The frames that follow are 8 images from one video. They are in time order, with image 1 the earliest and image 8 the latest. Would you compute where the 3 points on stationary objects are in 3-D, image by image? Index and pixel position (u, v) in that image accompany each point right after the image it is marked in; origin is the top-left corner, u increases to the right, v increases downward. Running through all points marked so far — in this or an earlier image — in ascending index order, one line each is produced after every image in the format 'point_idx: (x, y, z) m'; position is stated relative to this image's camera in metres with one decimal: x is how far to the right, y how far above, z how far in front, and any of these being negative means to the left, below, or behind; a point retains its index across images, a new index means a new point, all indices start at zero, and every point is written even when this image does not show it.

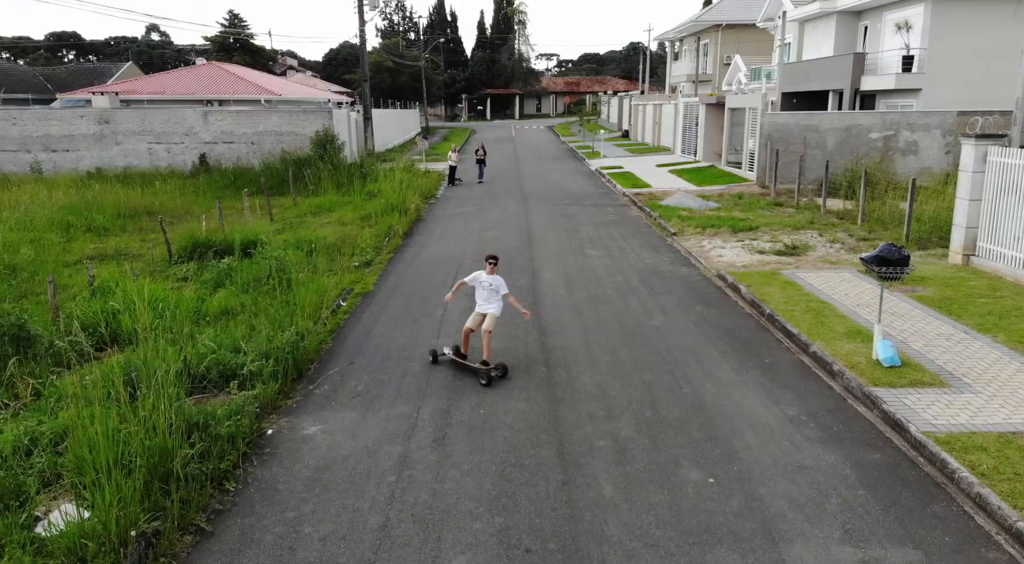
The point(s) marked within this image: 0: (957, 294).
0: (+6.6, -0.2, +11.4) m
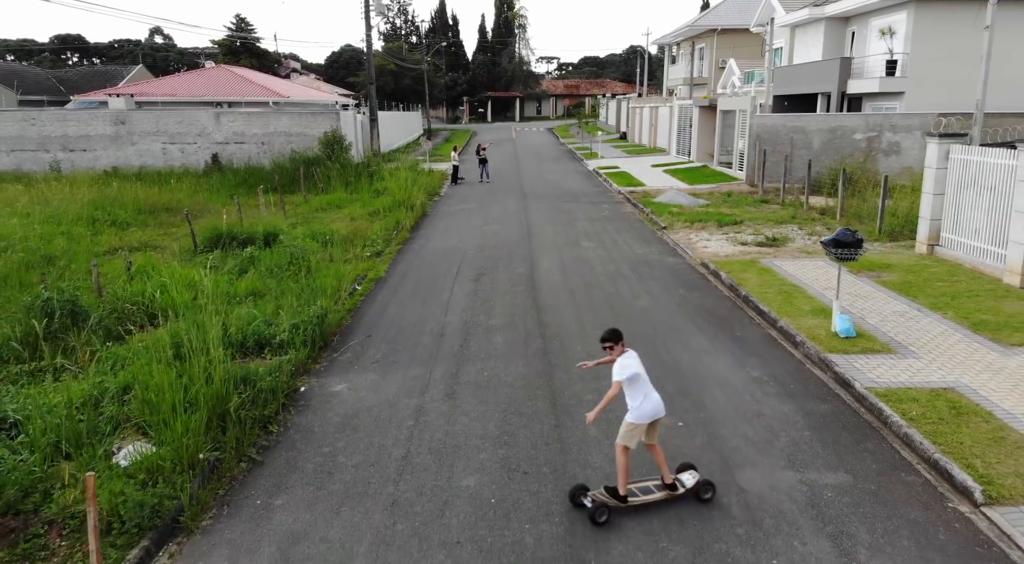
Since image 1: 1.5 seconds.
0: (+6.6, 0.0, +12.5) m
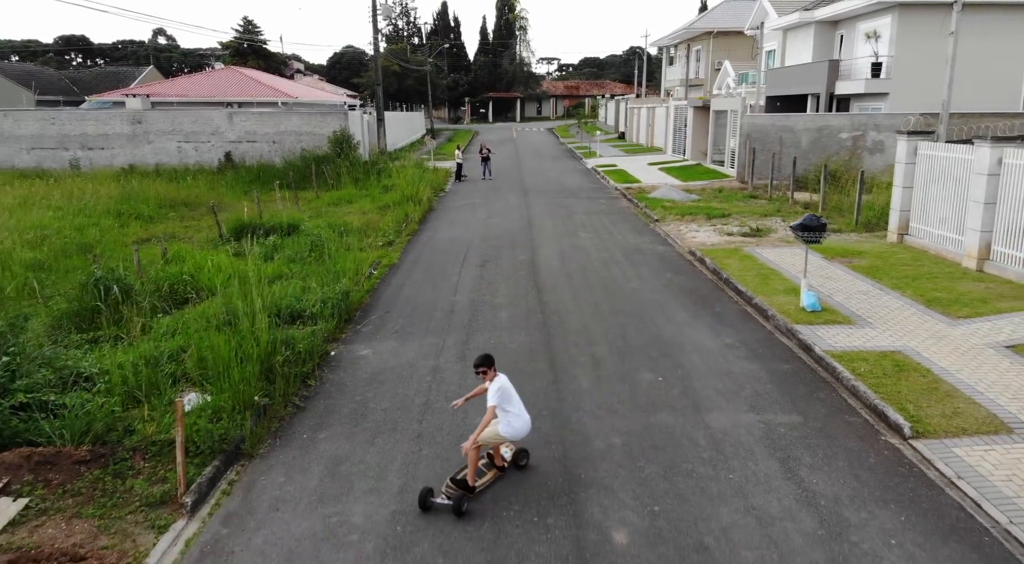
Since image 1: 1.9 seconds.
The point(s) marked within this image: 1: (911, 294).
0: (+6.7, +0.3, +13.7) m
1: (+6.1, -0.2, +11.7) m
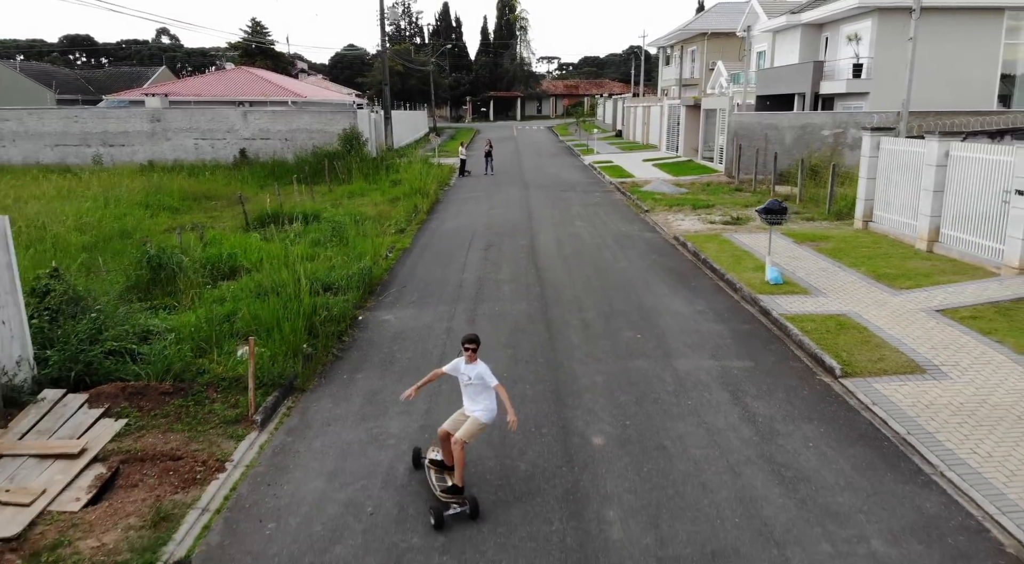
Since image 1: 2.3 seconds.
0: (+6.7, +0.7, +15.3) m
1: (+6.1, +0.2, +13.3) m
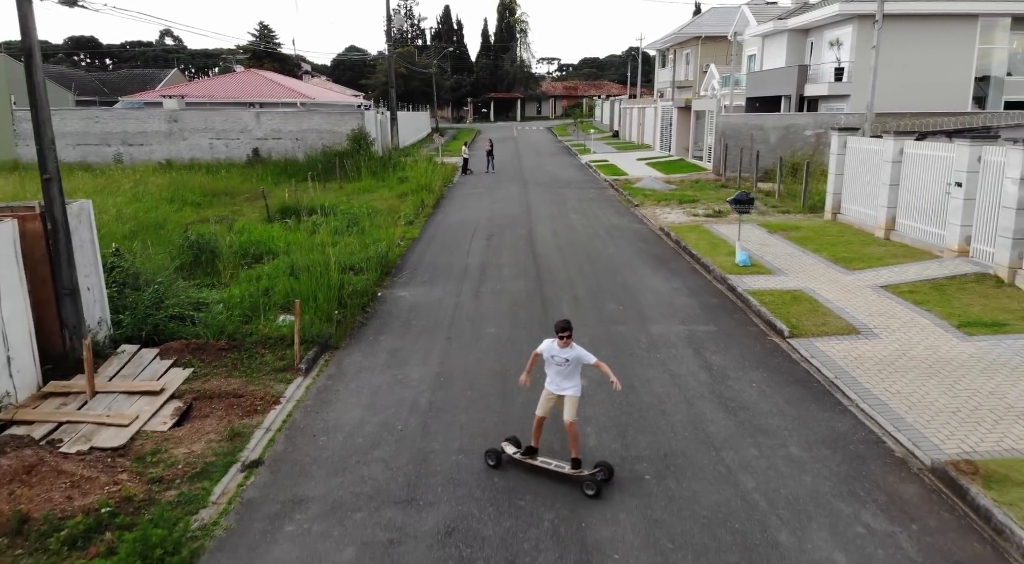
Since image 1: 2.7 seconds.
0: (+6.7, +1.0, +16.9) m
1: (+6.1, +0.5, +15.0) m
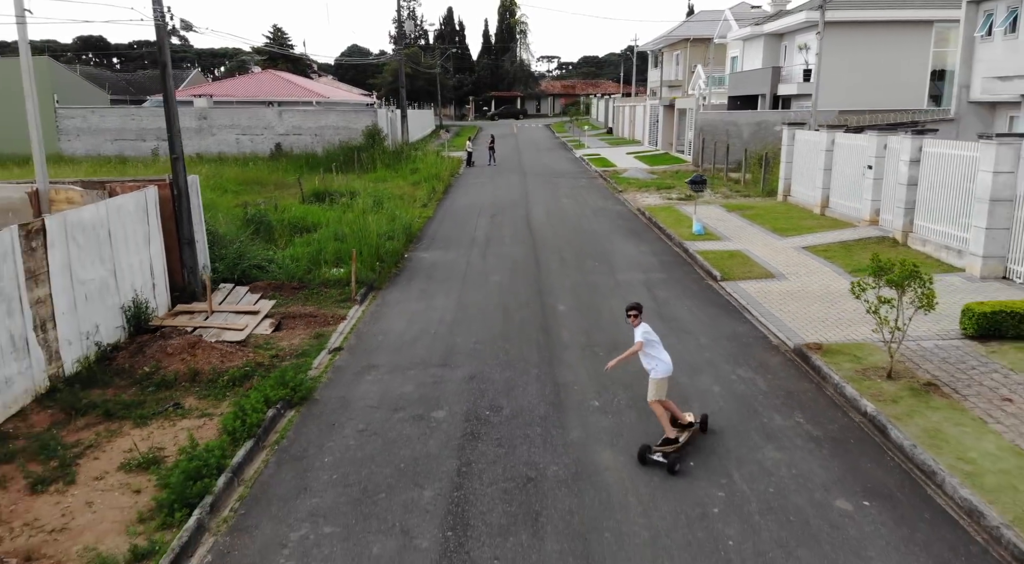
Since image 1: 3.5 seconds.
0: (+6.7, +1.8, +20.3) m
1: (+6.1, +1.3, +18.3) m
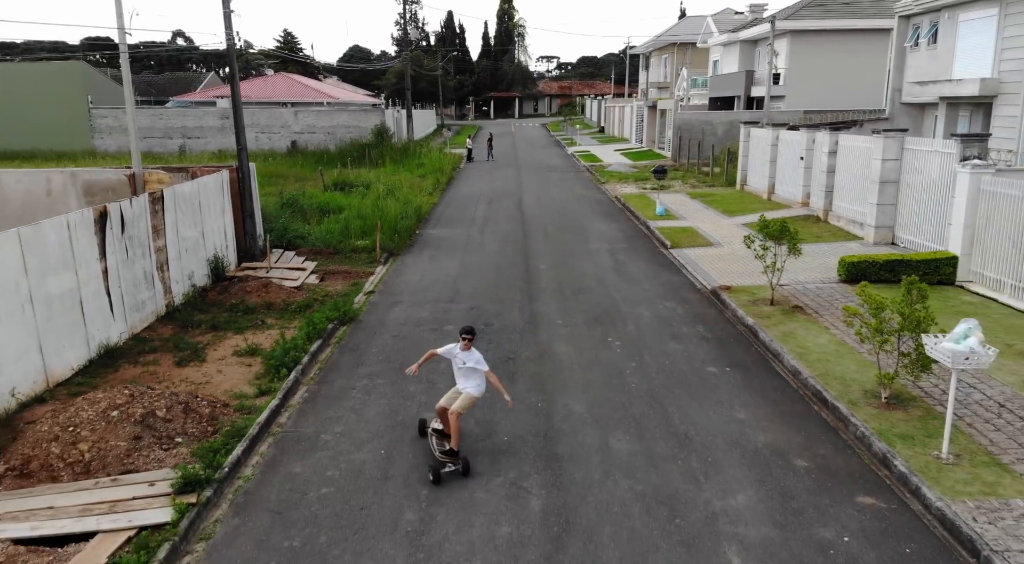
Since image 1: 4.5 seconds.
0: (+6.5, +2.6, +23.8) m
1: (+5.9, +2.1, +21.8) m
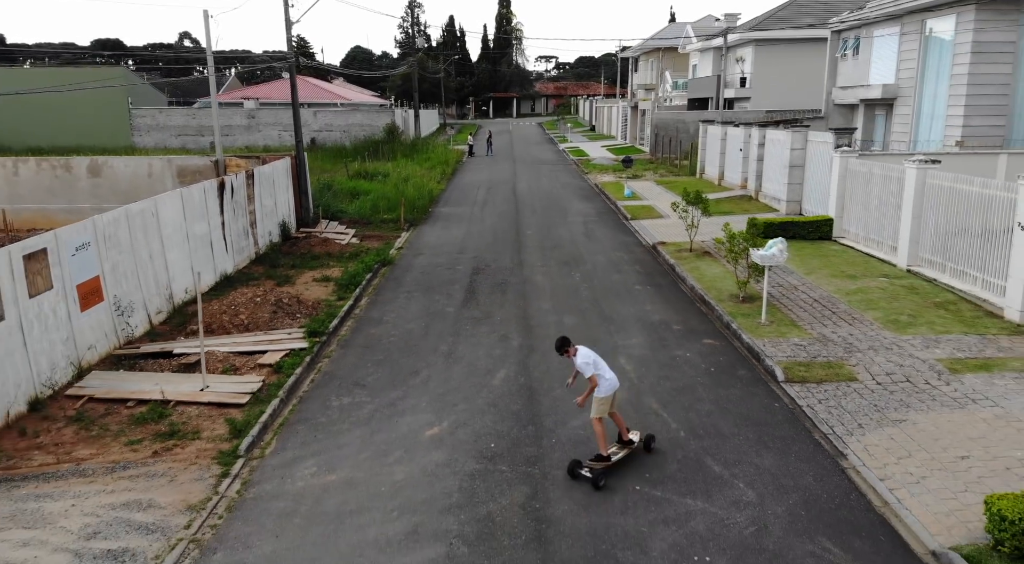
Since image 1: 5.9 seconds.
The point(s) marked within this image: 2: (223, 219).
0: (+6.3, +3.7, +28.8) m
1: (+5.7, +3.2, +26.8) m
2: (-6.0, +1.3, +15.9) m
